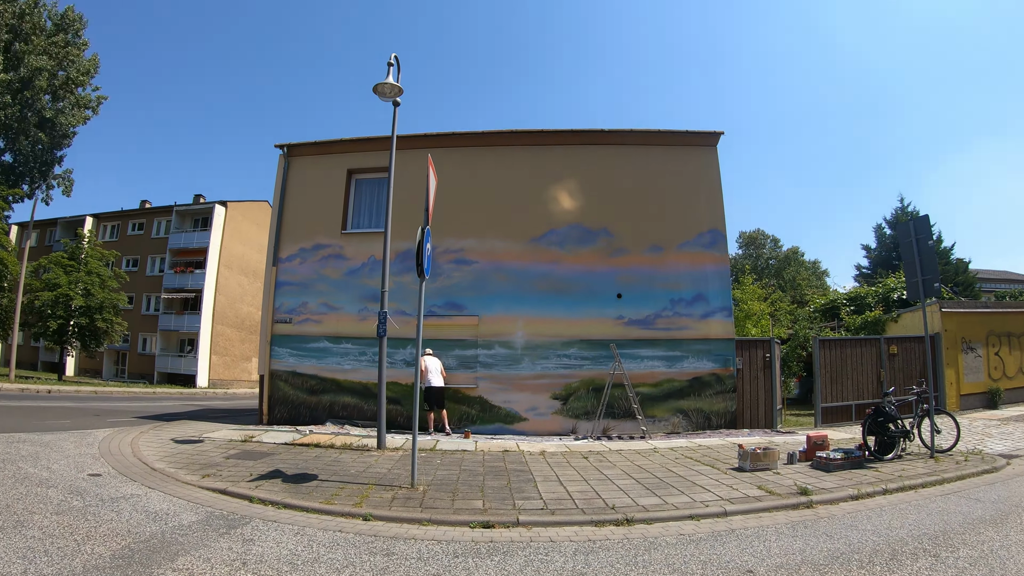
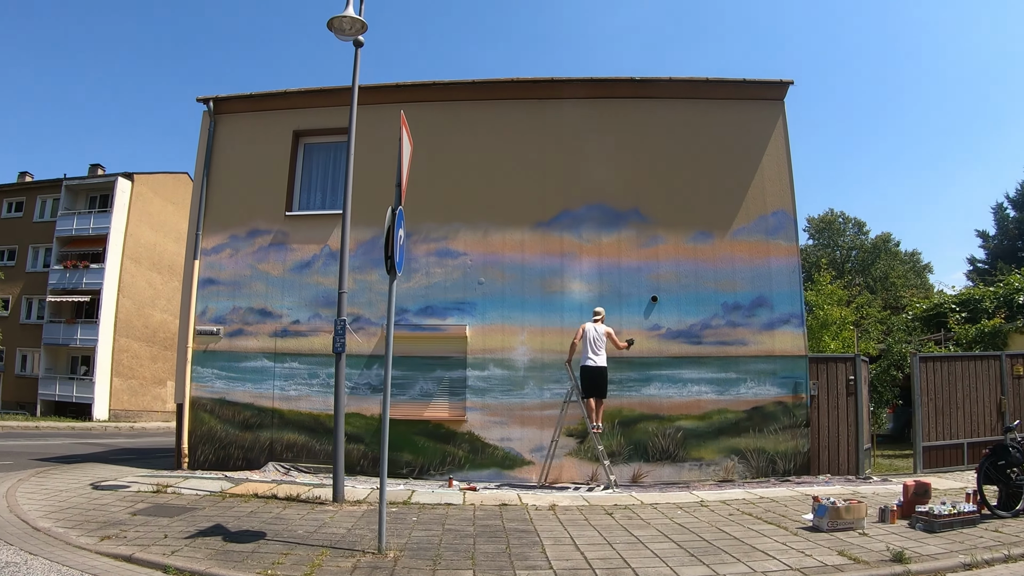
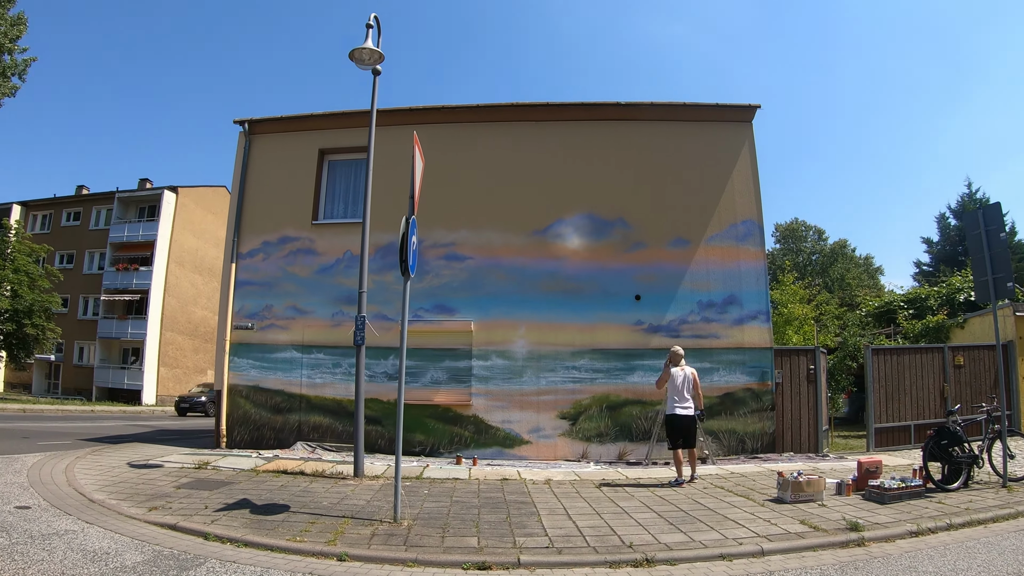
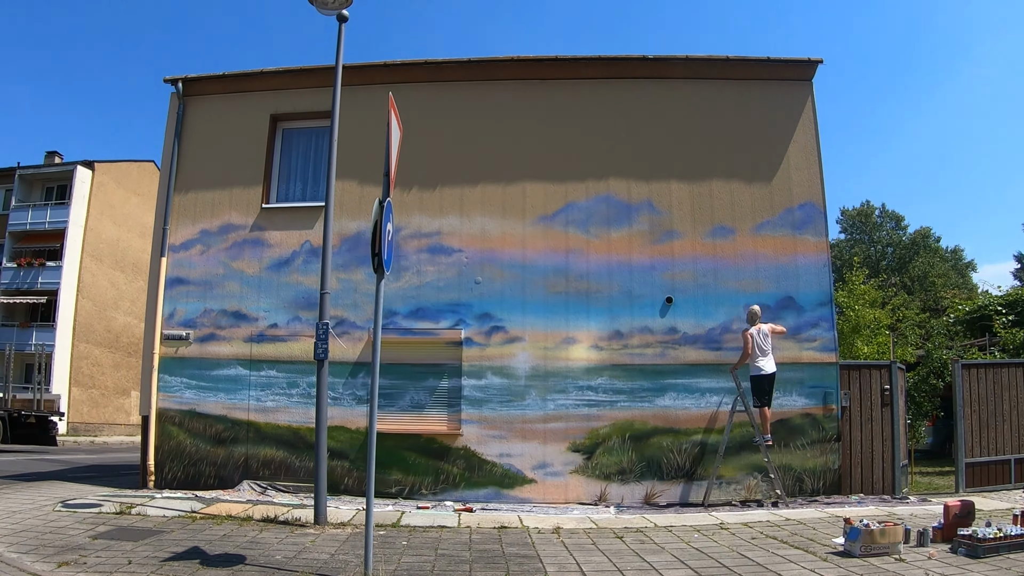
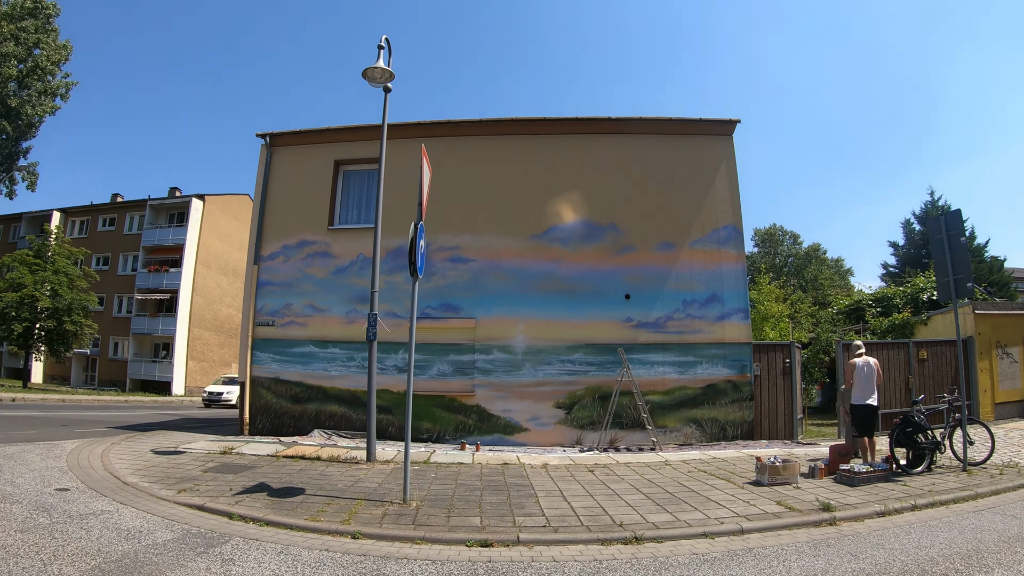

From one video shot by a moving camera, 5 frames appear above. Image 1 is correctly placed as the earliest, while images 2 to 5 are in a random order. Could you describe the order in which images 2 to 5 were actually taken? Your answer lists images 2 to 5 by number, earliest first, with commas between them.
5, 3, 2, 4
